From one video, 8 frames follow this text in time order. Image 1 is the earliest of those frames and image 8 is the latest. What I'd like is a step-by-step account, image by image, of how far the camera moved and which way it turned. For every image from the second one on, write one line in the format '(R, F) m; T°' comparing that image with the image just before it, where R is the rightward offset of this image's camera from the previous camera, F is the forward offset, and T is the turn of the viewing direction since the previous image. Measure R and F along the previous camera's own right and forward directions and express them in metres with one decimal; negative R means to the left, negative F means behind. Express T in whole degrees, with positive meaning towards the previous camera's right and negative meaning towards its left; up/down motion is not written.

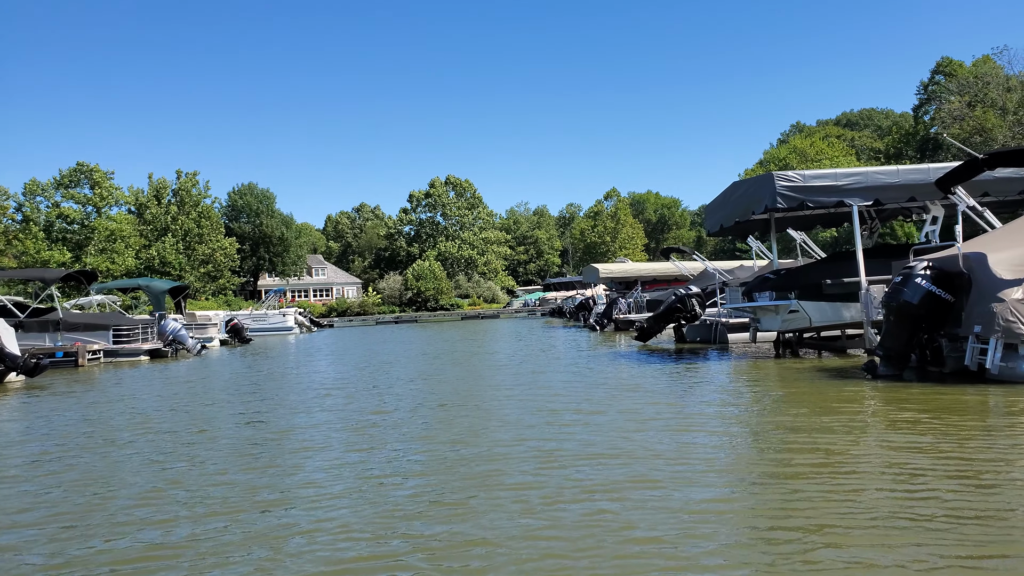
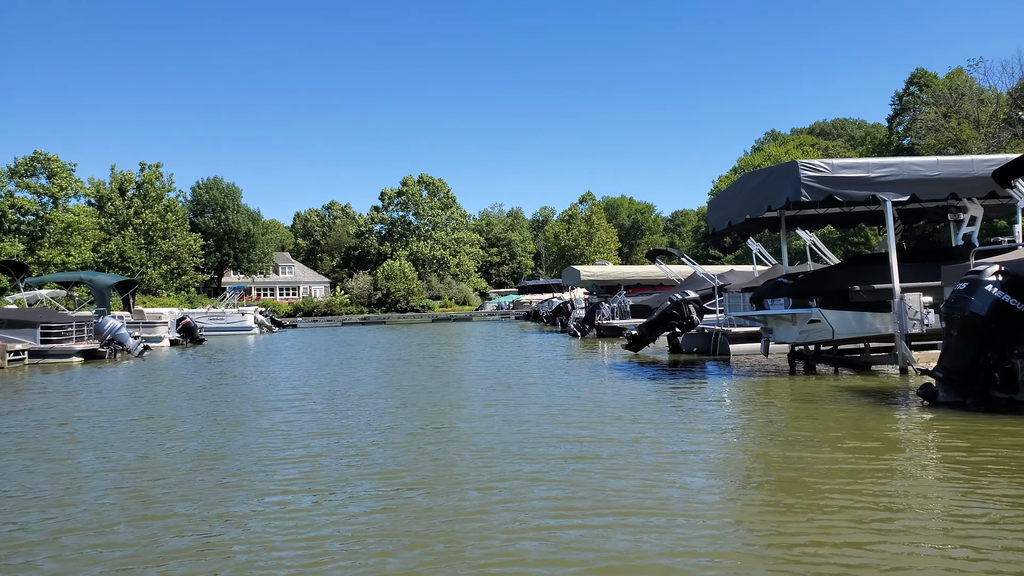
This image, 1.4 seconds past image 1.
(-0.1, +2.0) m; +2°
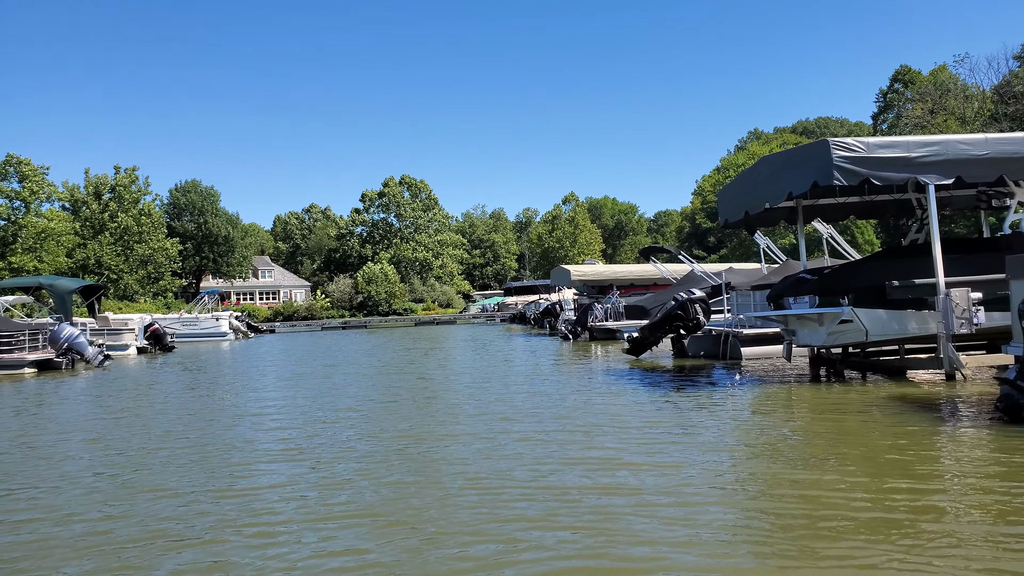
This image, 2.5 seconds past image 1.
(-0.2, +1.5) m; +1°
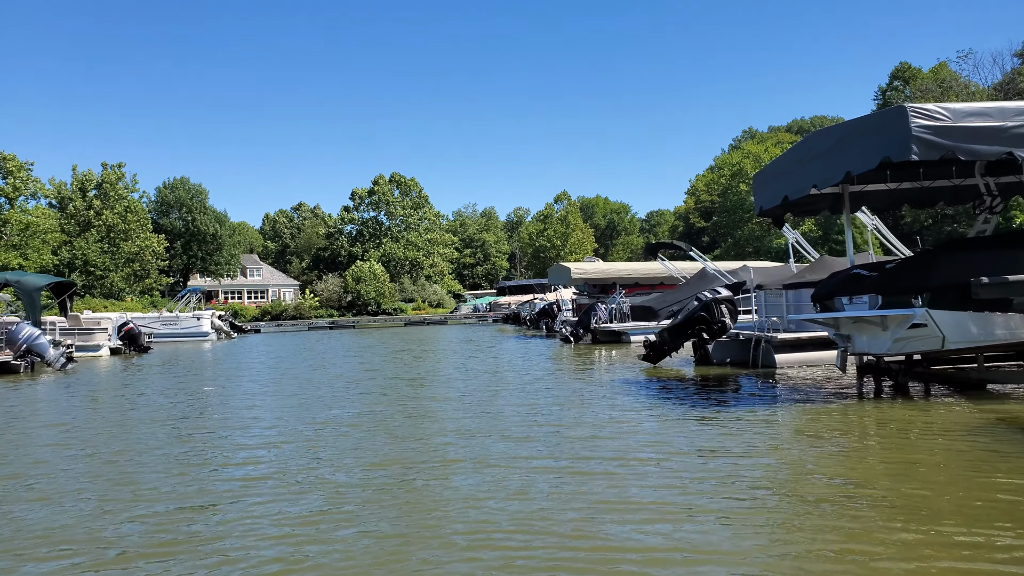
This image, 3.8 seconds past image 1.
(-0.3, +1.8) m; +1°
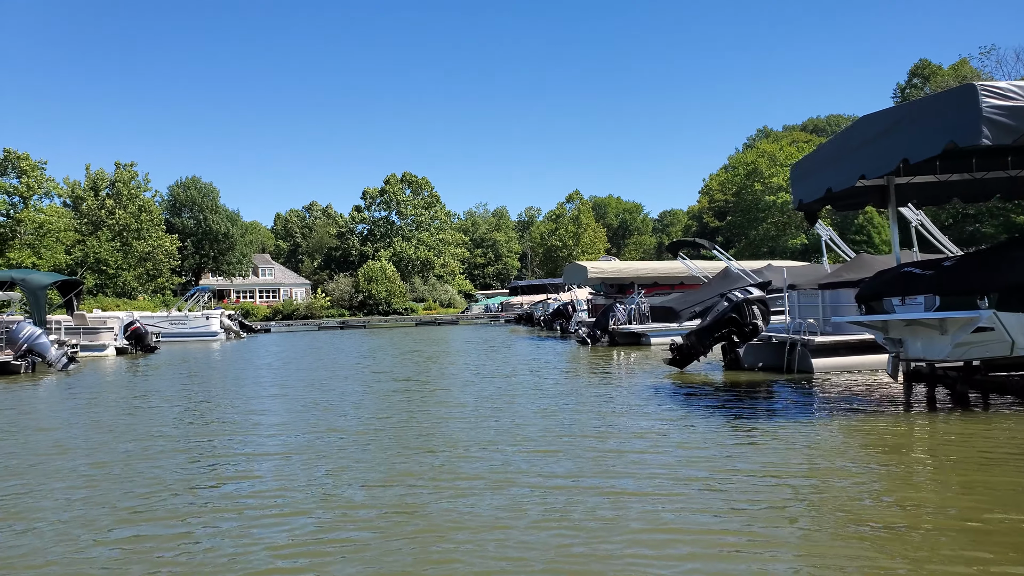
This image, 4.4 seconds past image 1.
(-0.1, +0.8) m; -1°
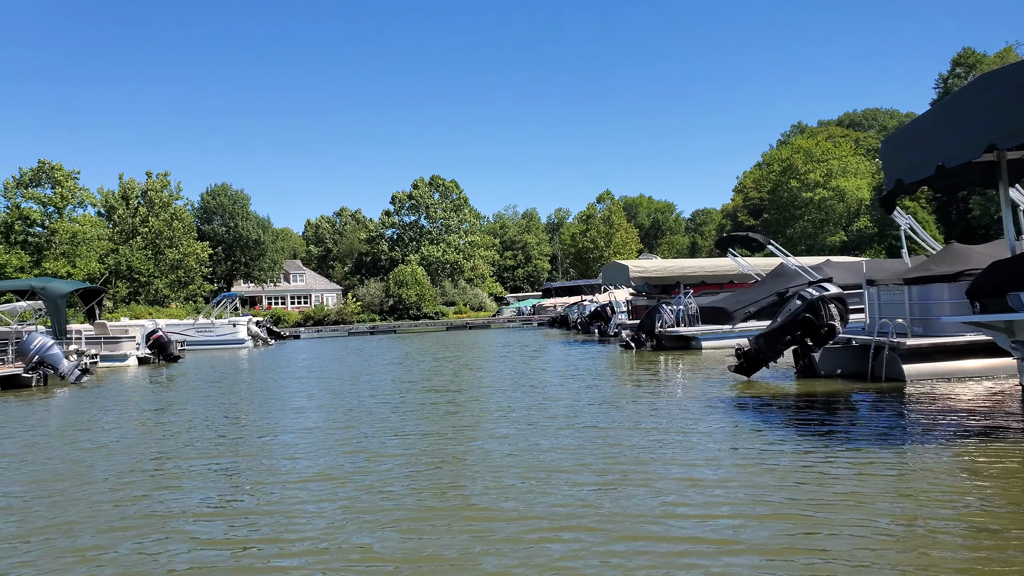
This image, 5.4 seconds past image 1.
(-0.2, +1.5) m; -2°
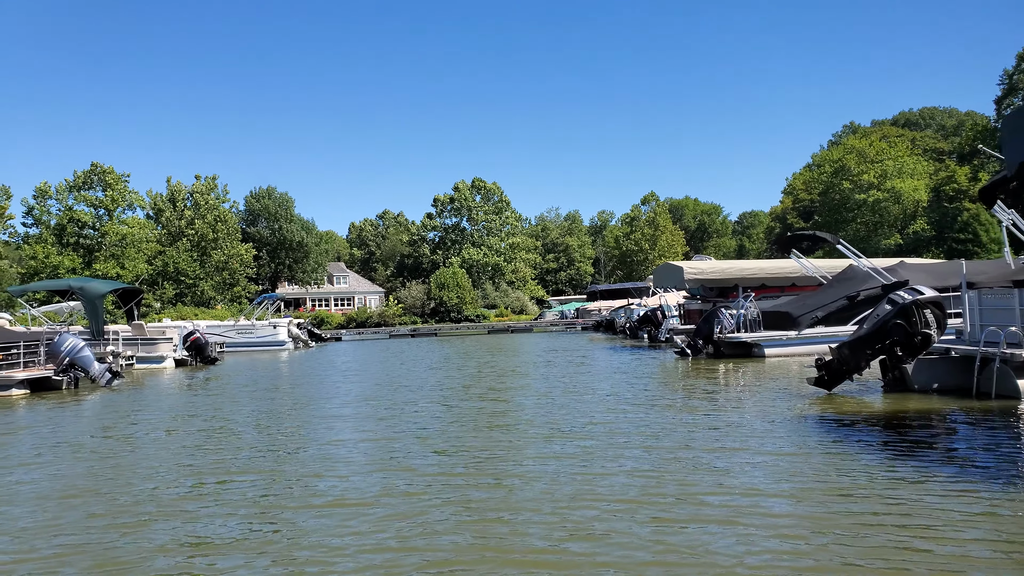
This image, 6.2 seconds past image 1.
(-0.1, +1.2) m; -3°
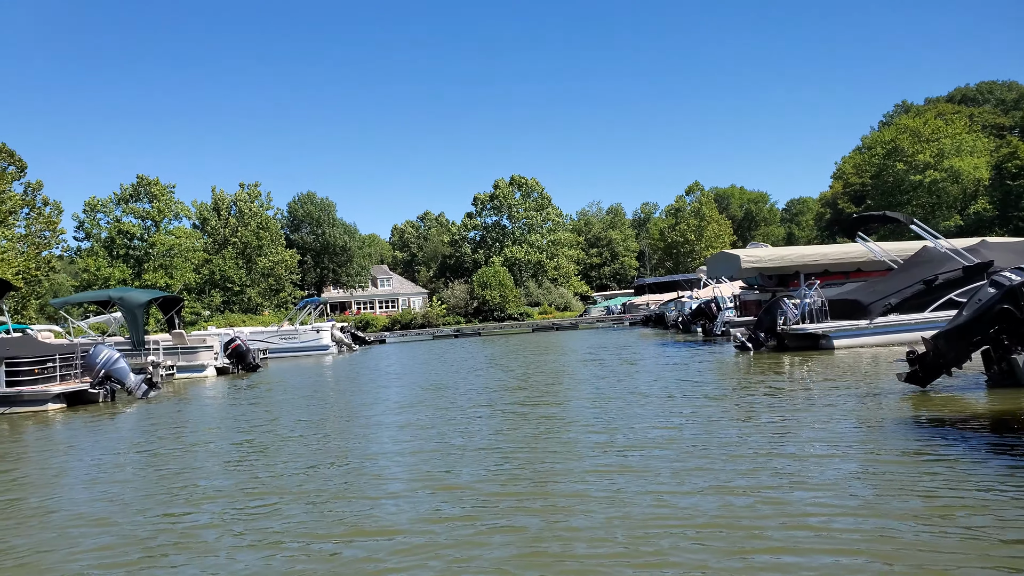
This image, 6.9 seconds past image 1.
(-0.1, +1.0) m; -3°
